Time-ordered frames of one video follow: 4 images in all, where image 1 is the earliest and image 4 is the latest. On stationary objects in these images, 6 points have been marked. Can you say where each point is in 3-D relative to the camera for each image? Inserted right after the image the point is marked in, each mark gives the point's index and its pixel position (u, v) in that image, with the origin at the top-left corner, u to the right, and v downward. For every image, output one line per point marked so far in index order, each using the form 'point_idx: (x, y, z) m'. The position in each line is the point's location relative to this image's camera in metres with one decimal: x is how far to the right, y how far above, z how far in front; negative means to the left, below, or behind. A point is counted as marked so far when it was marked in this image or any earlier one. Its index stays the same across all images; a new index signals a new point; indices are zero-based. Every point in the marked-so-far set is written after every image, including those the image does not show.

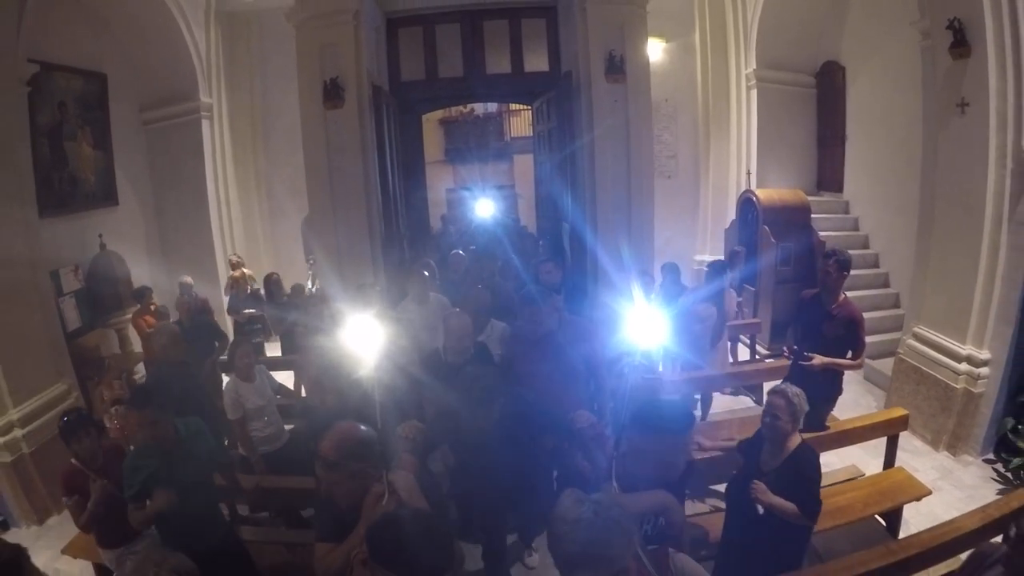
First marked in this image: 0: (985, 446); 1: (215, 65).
0: (+3.4, -1.1, +4.7) m
1: (-3.4, +2.6, +7.5) m
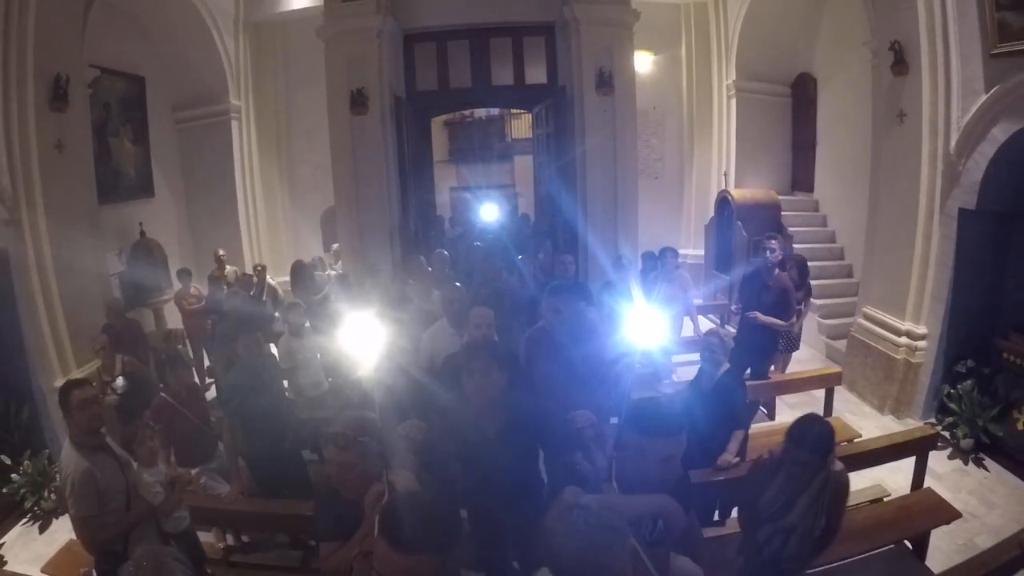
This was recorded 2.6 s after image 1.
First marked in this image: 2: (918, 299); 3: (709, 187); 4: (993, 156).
0: (+3.4, -1.0, +5.4) m
1: (-3.4, +2.8, +8.2) m
2: (+3.4, -0.1, +5.4) m
3: (+2.7, +1.4, +9.0) m
4: (+3.5, +1.0, +4.8) m
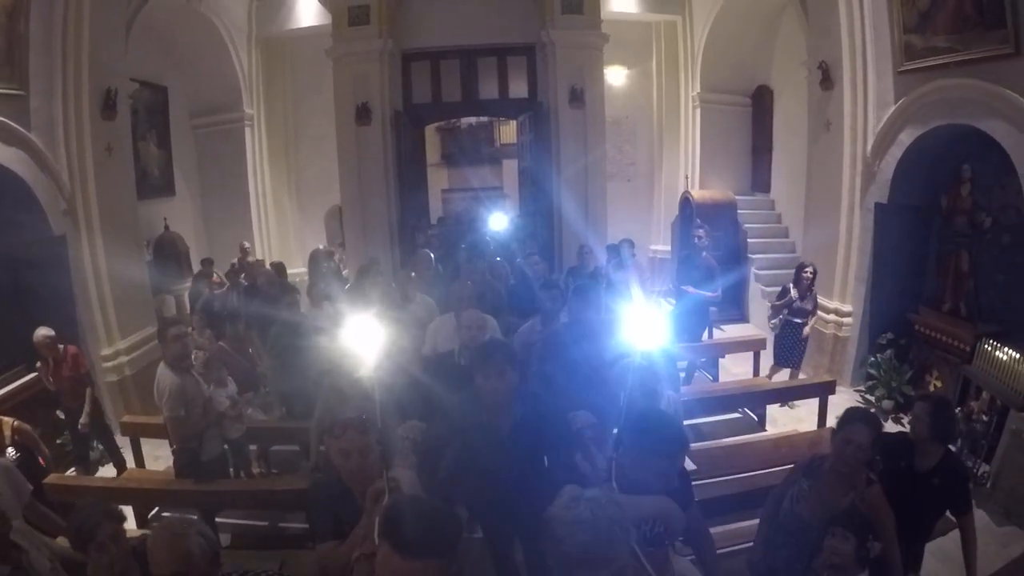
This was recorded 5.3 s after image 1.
0: (+3.3, -0.9, +6.3) m
1: (-3.6, +2.9, +9.0) m
2: (+3.2, +0.1, +6.3) m
3: (+2.5, +1.5, +9.9) m
4: (+3.4, +1.1, +5.7) m
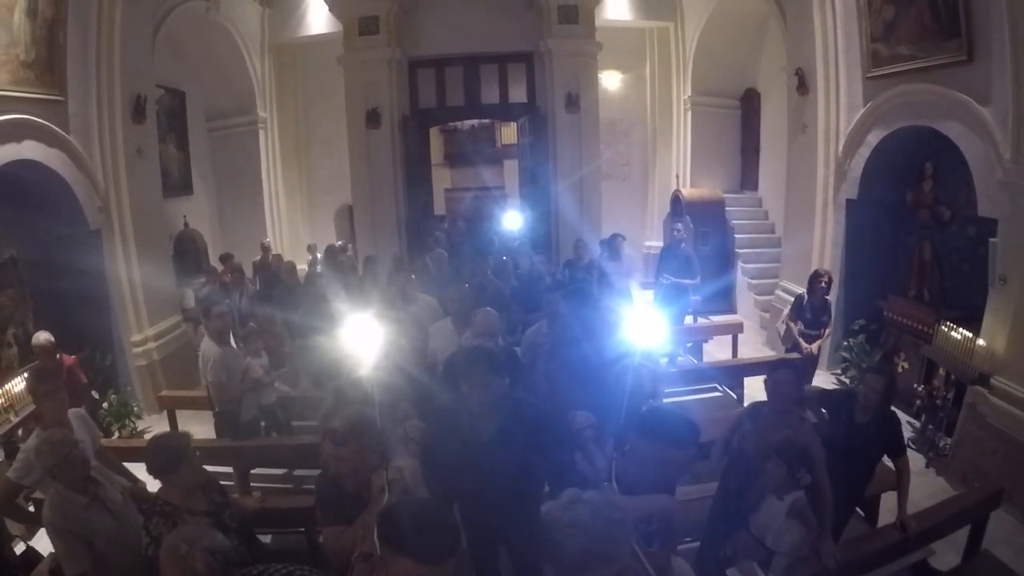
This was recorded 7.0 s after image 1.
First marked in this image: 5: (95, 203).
0: (+3.3, -0.8, +6.7) m
1: (-3.6, +3.0, +9.5) m
2: (+3.2, +0.2, +6.8) m
3: (+2.5, +1.6, +10.4) m
4: (+3.4, +1.2, +6.2) m
5: (-3.9, +0.8, +6.1) m
